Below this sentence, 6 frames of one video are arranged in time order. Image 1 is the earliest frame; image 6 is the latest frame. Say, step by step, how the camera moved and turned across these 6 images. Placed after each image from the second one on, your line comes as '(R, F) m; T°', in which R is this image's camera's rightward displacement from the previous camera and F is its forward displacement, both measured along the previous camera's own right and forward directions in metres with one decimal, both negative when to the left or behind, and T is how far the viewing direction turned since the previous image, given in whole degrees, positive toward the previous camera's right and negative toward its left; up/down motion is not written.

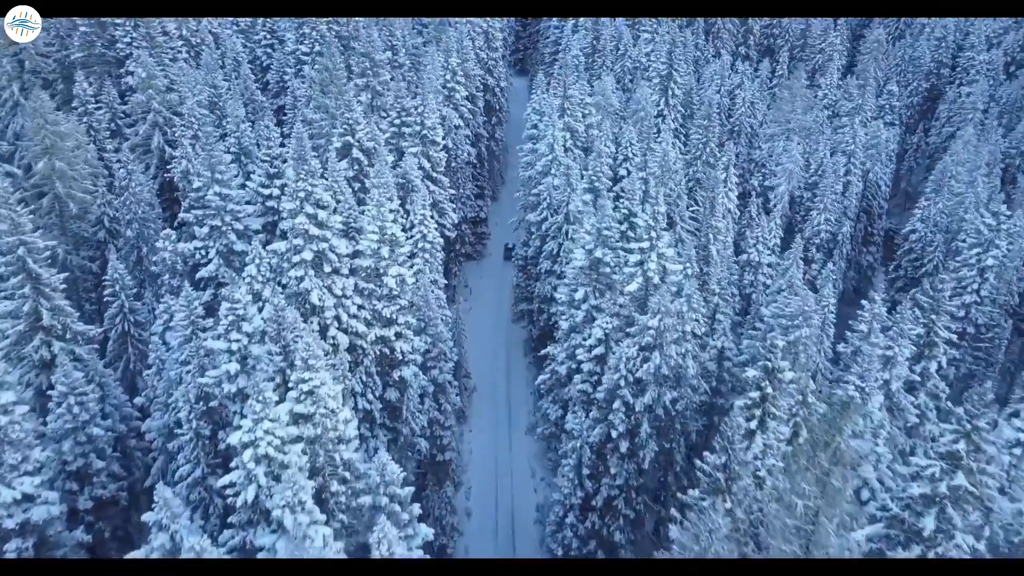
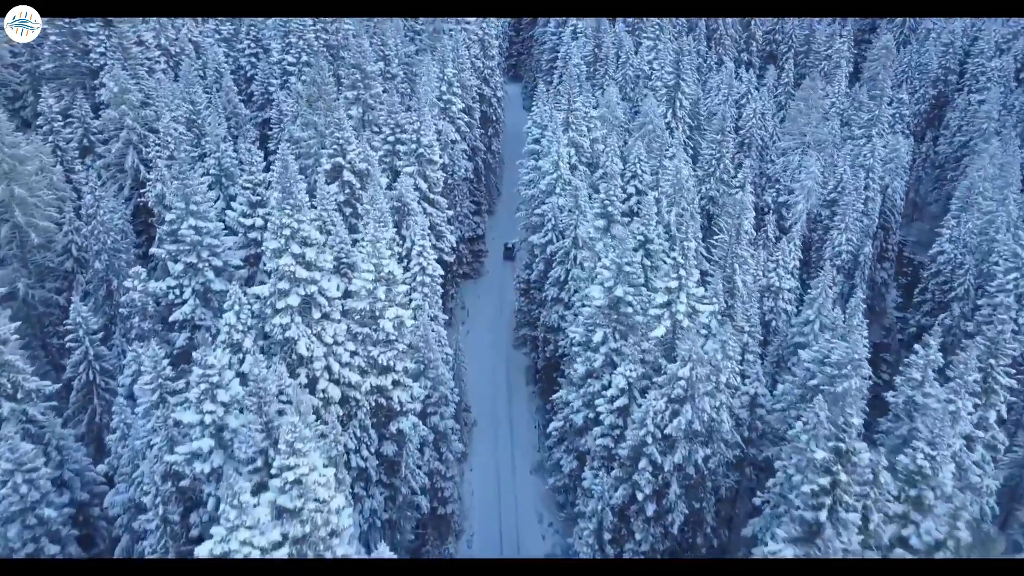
(-0.7, +2.8) m; +1°
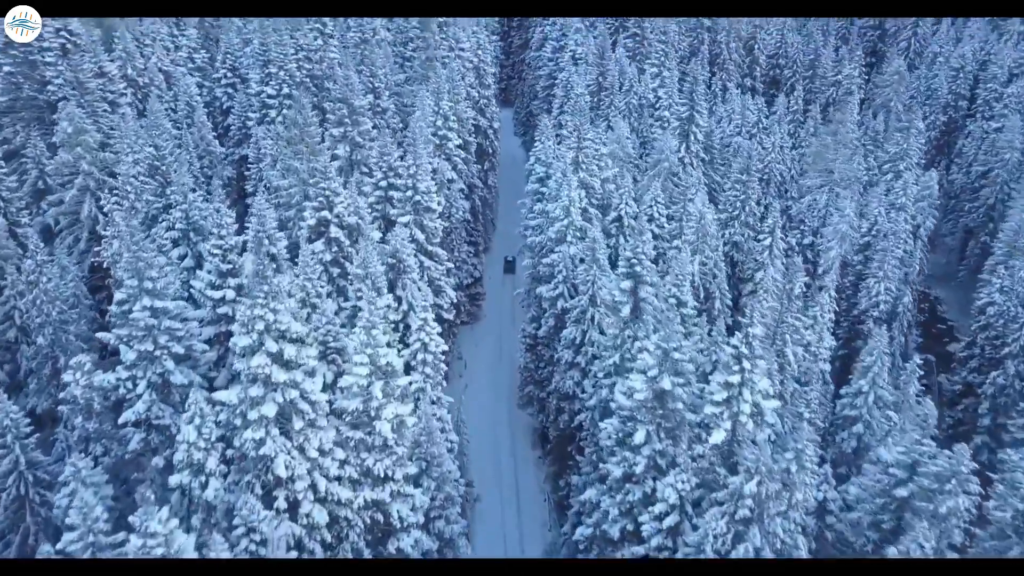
(-1.1, +4.2) m; +1°
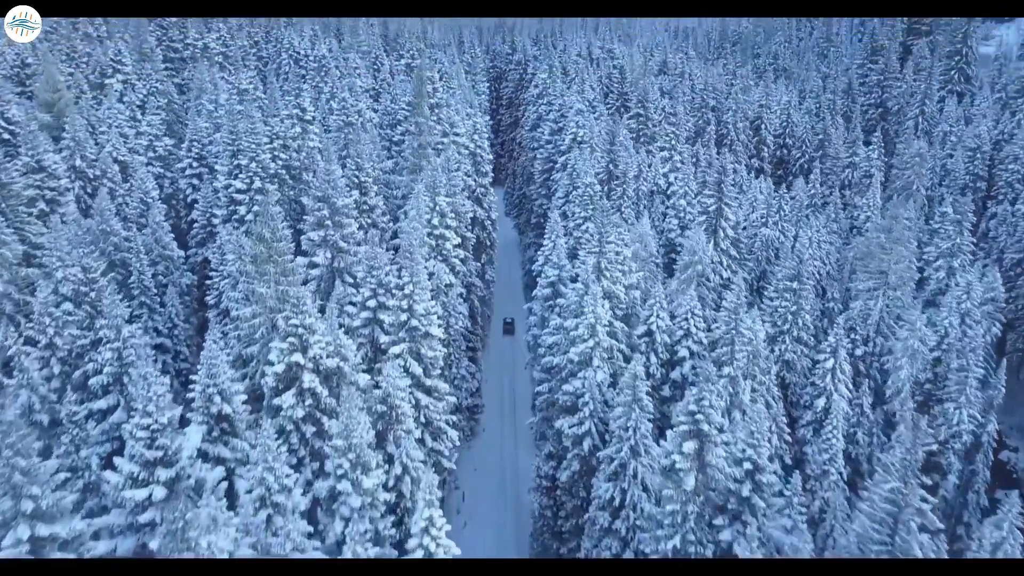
(-1.4, +6.1) m; +1°
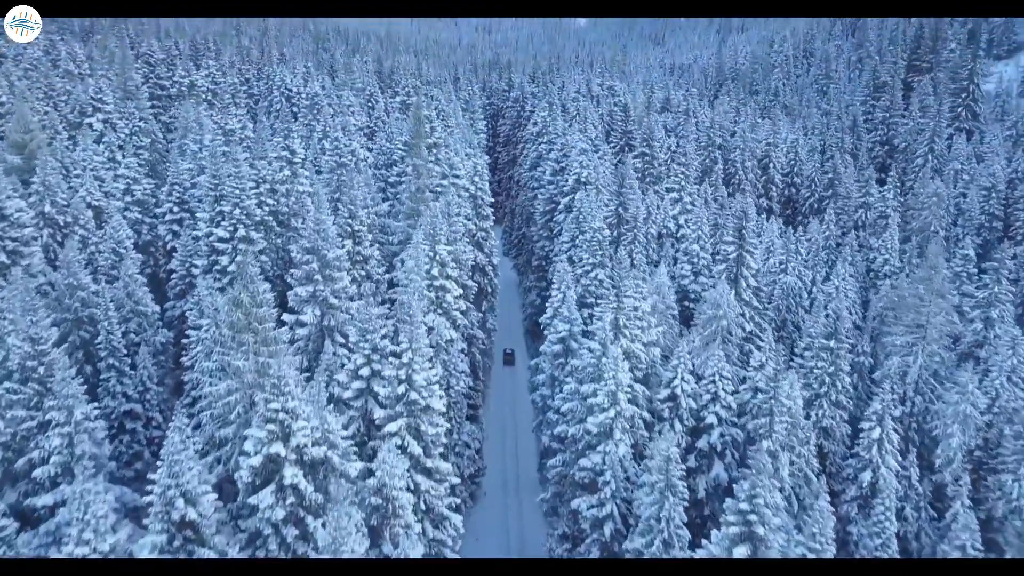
(-0.6, +3.1) m; +1°
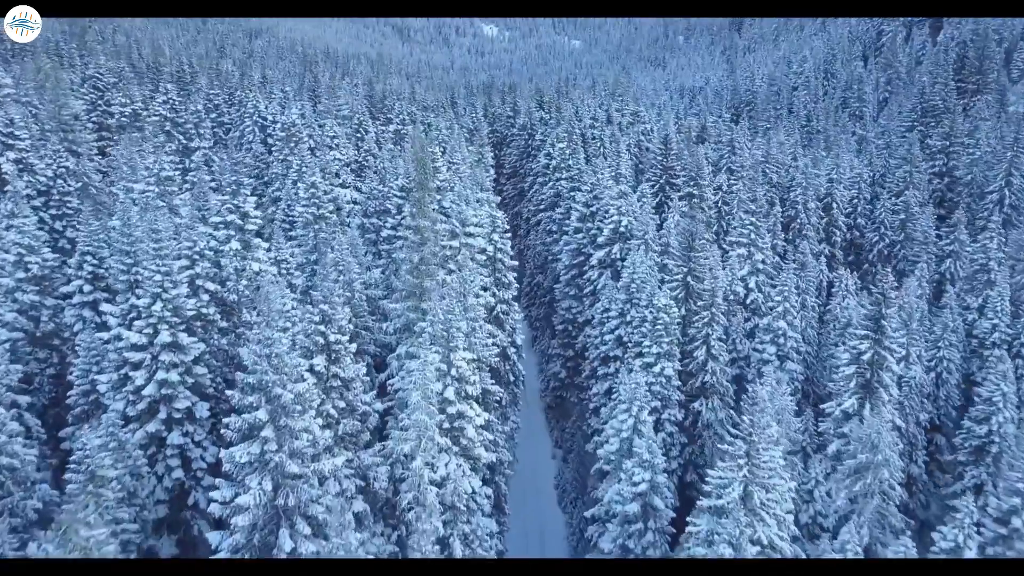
(-1.9, +11.0) m; +1°
